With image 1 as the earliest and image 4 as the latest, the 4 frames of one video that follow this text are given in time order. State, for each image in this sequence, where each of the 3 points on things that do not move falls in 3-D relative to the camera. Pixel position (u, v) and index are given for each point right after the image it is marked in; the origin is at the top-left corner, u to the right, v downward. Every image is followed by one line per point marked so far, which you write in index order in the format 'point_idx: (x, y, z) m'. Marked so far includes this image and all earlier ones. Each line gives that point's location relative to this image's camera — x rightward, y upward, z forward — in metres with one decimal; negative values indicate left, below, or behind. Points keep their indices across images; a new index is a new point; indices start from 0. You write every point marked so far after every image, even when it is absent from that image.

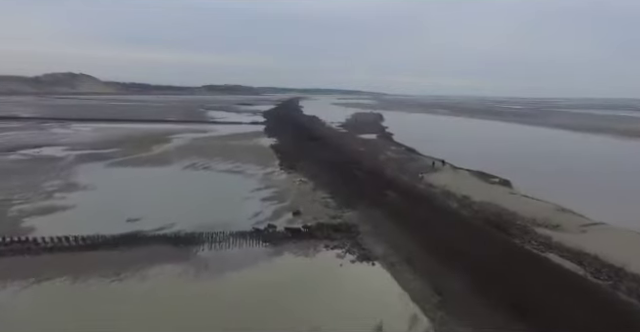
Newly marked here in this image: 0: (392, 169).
0: (+3.4, -0.2, +19.7) m
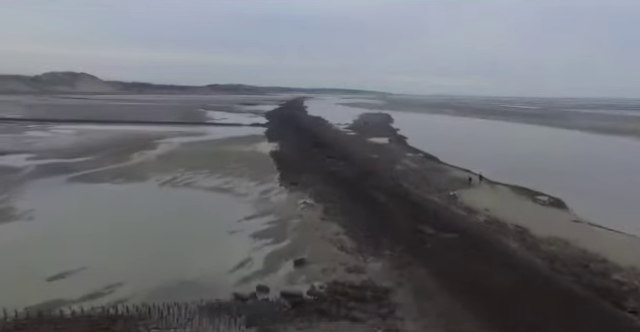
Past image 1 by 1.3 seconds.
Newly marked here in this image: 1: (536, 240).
0: (+3.8, -0.7, +16.2) m
1: (+5.3, -1.8, +10.1) m
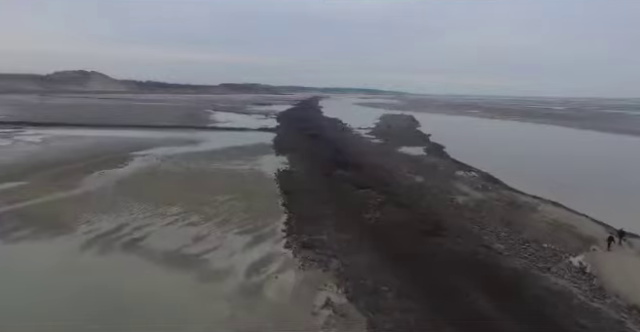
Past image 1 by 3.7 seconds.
0: (+4.5, -1.8, +9.9) m
1: (+5.9, -2.9, +3.8) m
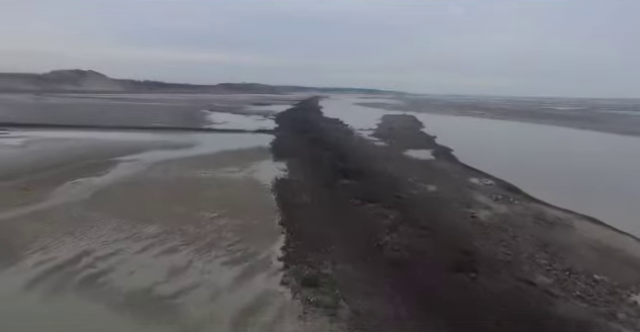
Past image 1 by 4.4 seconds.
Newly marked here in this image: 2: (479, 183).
0: (+4.6, -2.2, +8.1) m
1: (+6.0, -3.2, +2.1) m
2: (+6.8, -0.8, +16.9) m
